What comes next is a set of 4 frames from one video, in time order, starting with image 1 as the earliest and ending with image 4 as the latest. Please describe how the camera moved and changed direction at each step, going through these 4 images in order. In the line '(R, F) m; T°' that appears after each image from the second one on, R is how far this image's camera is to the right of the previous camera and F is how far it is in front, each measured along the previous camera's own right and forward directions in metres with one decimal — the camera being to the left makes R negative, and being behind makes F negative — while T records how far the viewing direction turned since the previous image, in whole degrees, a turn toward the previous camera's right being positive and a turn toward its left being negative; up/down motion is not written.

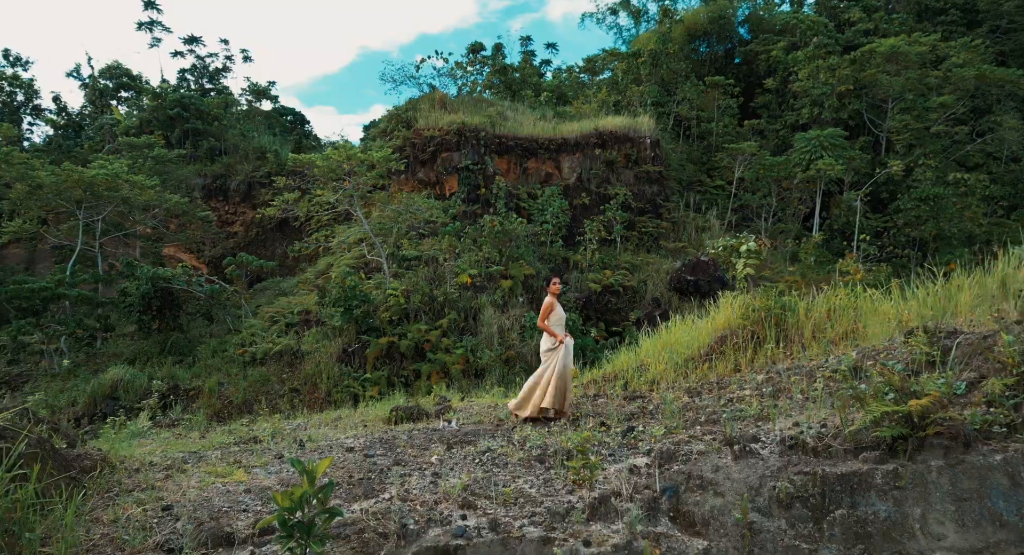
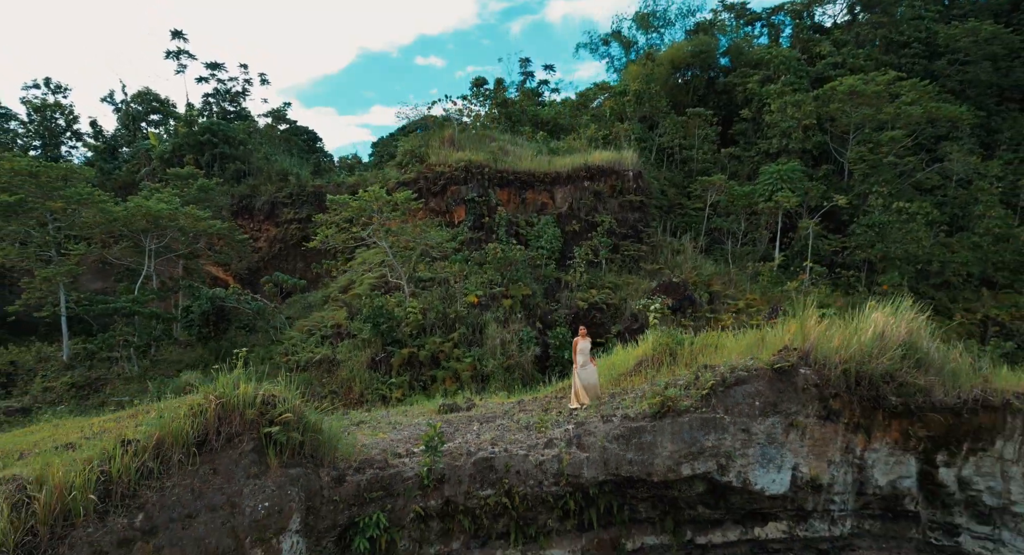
(0.0, -1.7) m; 0°
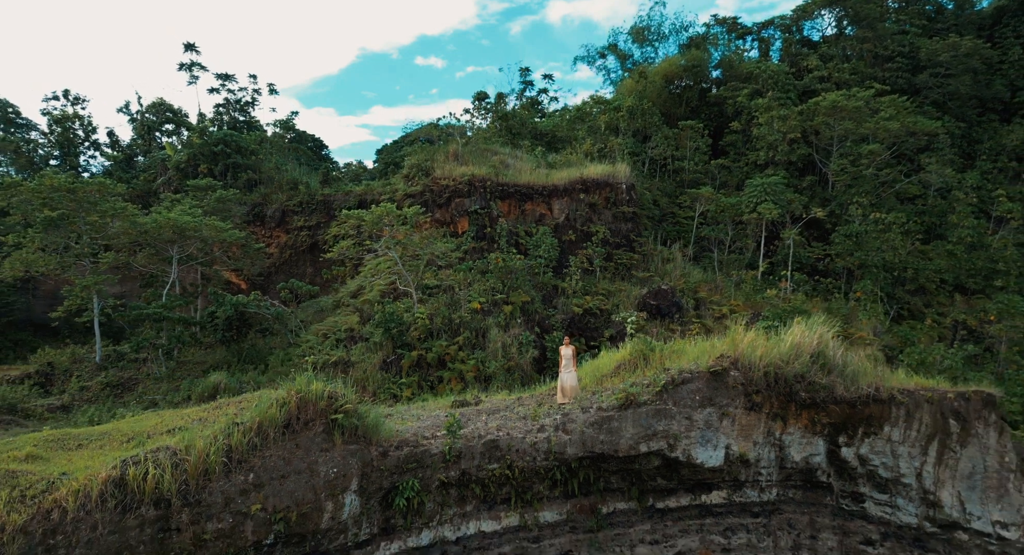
(0.0, -0.9) m; 0°
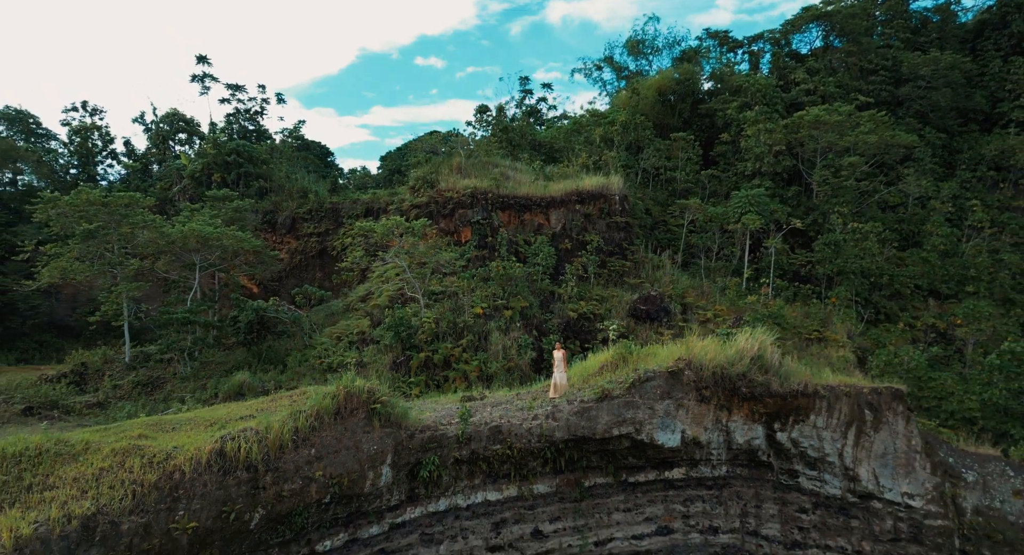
(0.0, -0.9) m; 0°
